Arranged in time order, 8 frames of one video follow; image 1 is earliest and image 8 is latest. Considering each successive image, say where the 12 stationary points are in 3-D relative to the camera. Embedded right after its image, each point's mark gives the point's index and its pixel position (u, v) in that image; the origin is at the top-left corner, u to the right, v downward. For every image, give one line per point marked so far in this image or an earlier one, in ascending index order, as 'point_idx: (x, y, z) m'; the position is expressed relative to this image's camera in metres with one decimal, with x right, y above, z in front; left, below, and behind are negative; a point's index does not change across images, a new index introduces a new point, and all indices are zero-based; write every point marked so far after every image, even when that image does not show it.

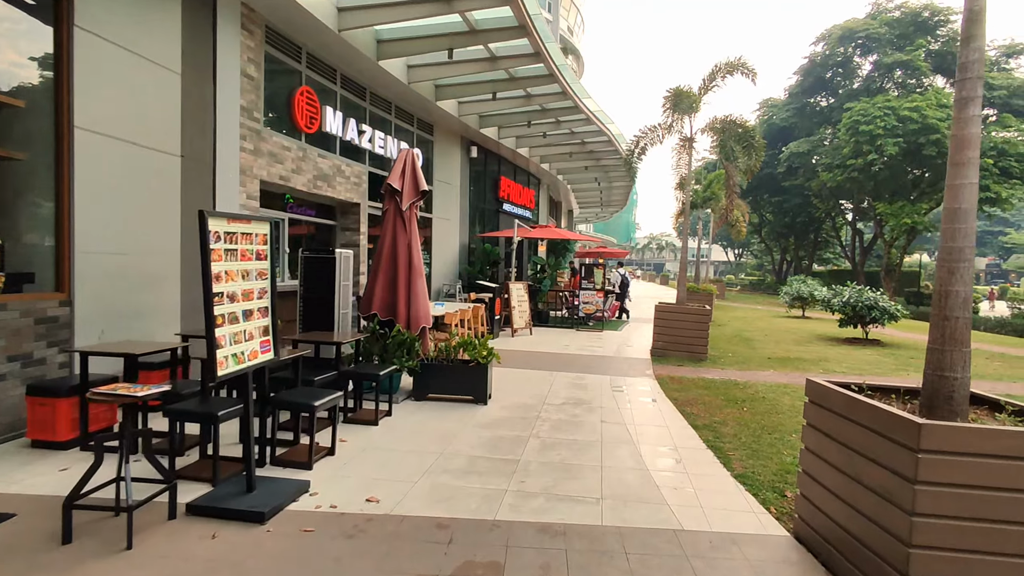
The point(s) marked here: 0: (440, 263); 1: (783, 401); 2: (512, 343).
0: (-1.6, +0.5, +12.4) m
1: (+2.8, -1.2, +5.9) m
2: (0.0, -1.0, +9.9) m
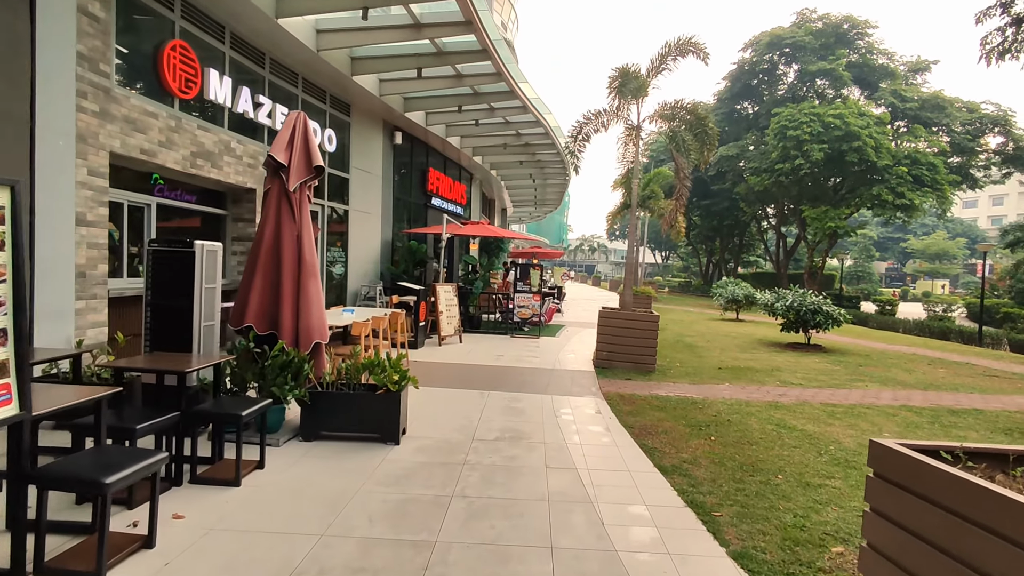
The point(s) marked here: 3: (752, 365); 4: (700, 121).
0: (-3.0, +0.5, +11.0) m
1: (+2.2, -1.2, +5.1) m
2: (-1.1, -1.0, +8.7) m
3: (+3.6, -1.2, +8.5) m
4: (+3.2, +2.8, +9.4) m
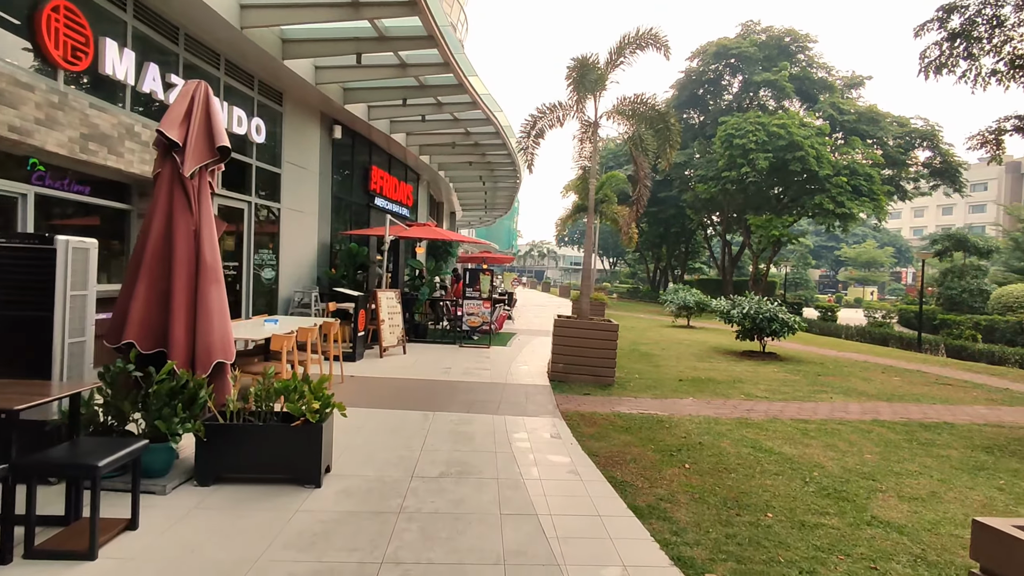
0: (-3.9, +0.4, +10.1) m
1: (+1.7, -1.3, +4.6) m
2: (-1.9, -1.1, +7.9) m
3: (+2.9, -1.3, +8.2) m
4: (+2.4, +2.7, +9.0) m
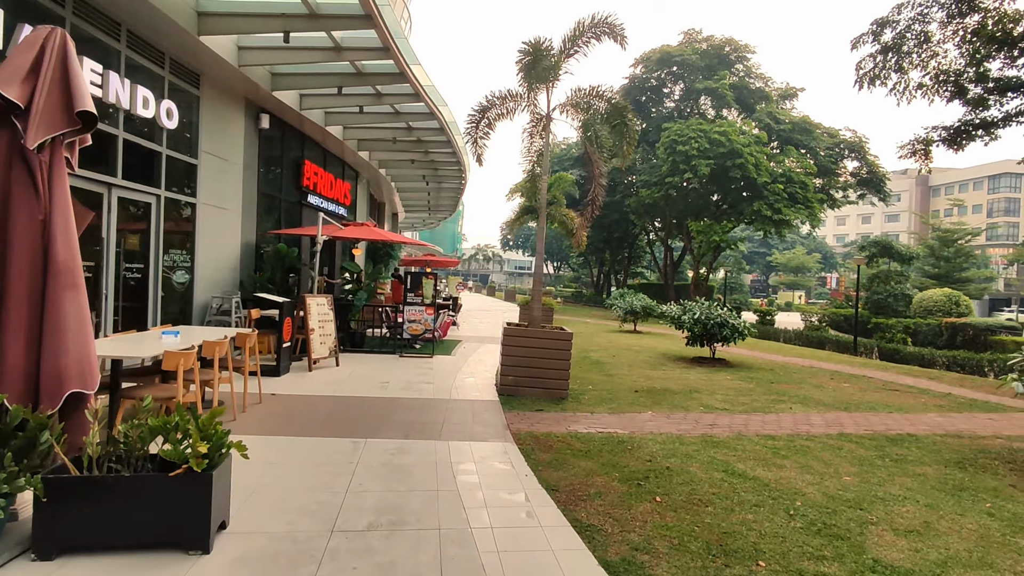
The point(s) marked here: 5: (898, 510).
0: (-4.8, +0.3, +9.0) m
1: (+1.3, -1.4, +4.1) m
2: (-2.6, -1.2, +7.0) m
3: (+2.1, -1.3, +7.8) m
4: (+1.6, +2.7, +8.6) m
5: (+2.4, -1.4, +3.6) m
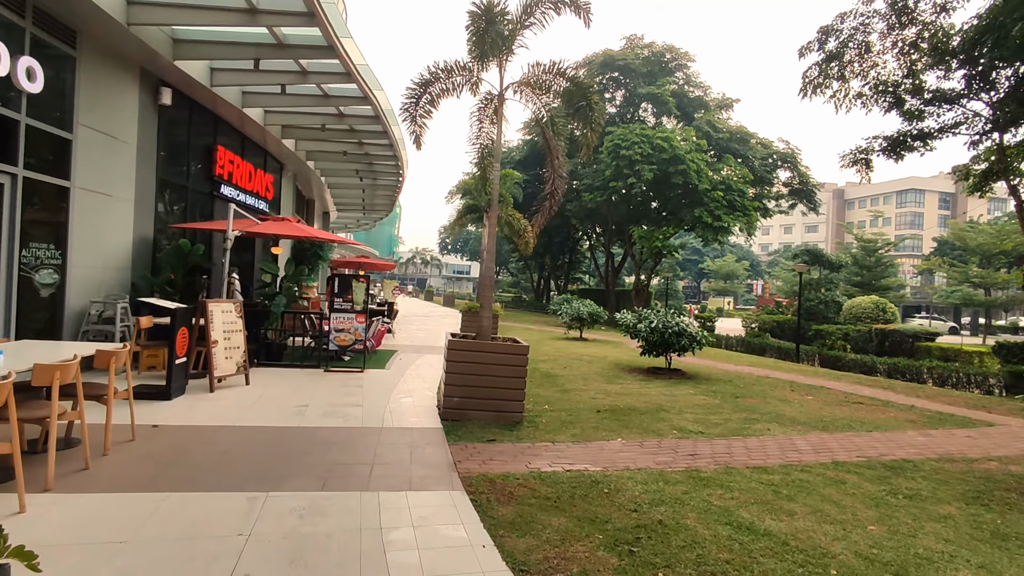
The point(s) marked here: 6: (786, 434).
0: (-5.6, +0.3, +7.5) m
1: (+1.1, -1.4, +3.3) m
2: (-3.1, -1.2, +5.7) m
3: (+1.5, -1.4, +7.0) m
4: (+0.8, +2.6, +7.8) m
5: (+2.2, -1.4, +2.8) m
6: (+2.8, -1.5, +5.9) m
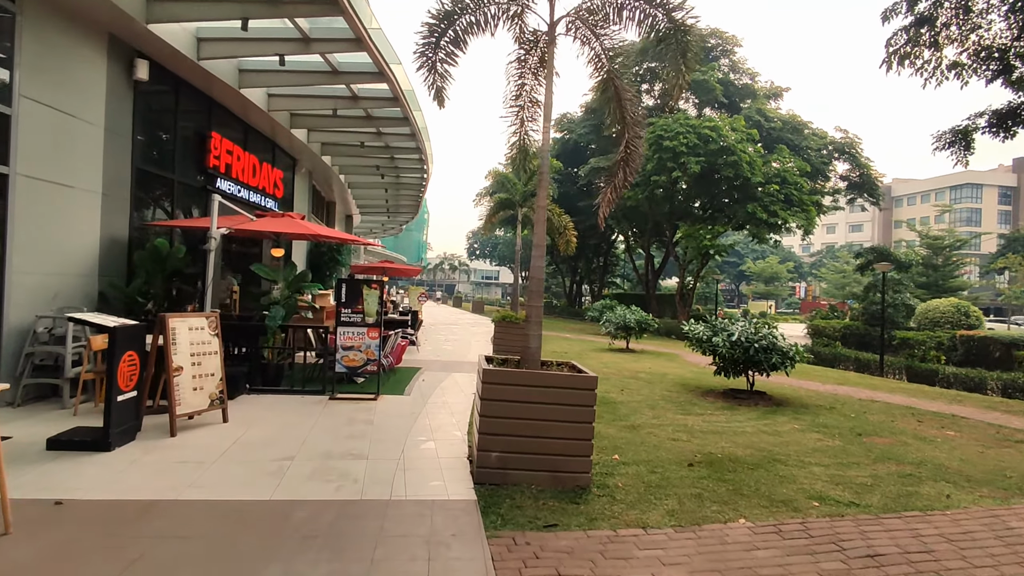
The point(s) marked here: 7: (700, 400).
0: (-5.0, +0.2, +6.0) m
1: (+1.4, -1.4, +1.5) m
2: (-2.7, -1.3, +4.2) m
3: (+2.0, -1.5, +5.2) m
4: (+1.3, +2.5, +6.1) m
5: (+2.5, -1.4, +1.0) m
6: (+3.3, -1.5, +4.0) m
7: (+2.6, -1.5, +7.7) m
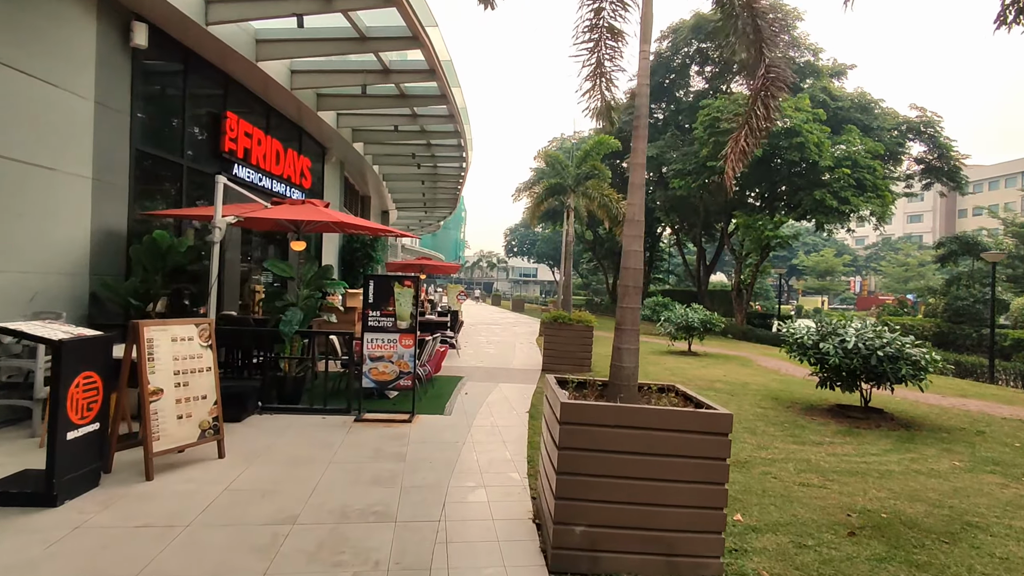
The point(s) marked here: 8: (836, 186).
0: (-4.5, +0.2, +5.1) m
1: (+1.7, -1.4, +0.1) m
2: (-2.2, -1.3, +3.0) m
3: (+2.5, -1.4, +3.8) m
4: (+1.9, +2.6, +4.7) m
5: (+2.8, -1.4, -0.4) m
6: (+3.7, -1.5, +2.5) m
7: (+3.2, -1.4, +6.2) m
8: (+11.4, +3.6, +19.9) m
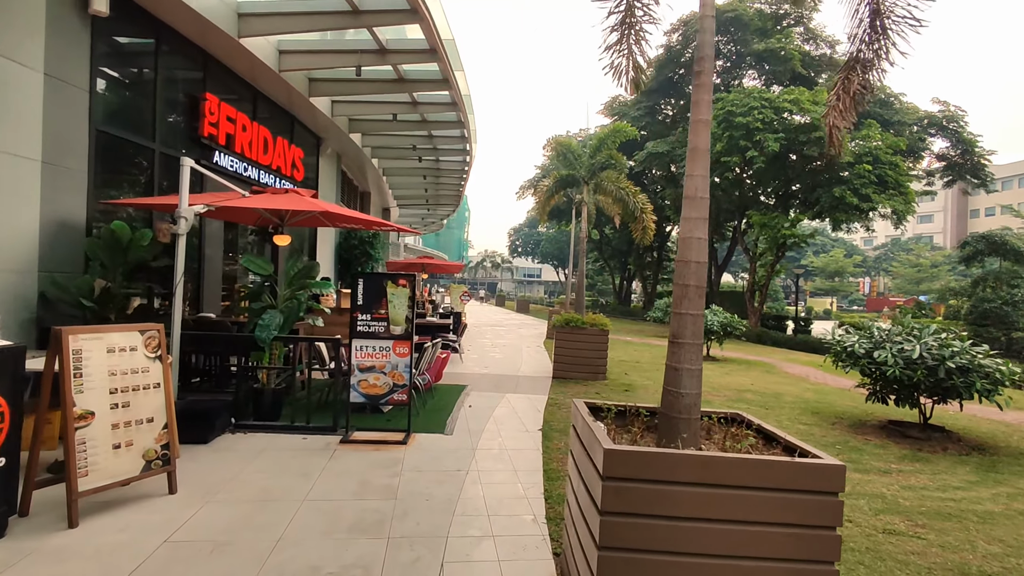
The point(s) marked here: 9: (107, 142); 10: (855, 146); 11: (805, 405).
0: (-4.4, +0.2, +4.3) m
1: (+1.7, -1.4, -0.7) m
2: (-2.1, -1.3, +2.3) m
3: (+2.6, -1.4, +3.0) m
4: (+2.0, +2.6, +3.9) m
5: (+2.8, -1.4, -1.3) m
6: (+3.8, -1.5, +1.7) m
7: (+3.4, -1.4, +5.4) m
8: (+11.6, +3.6, +19.1) m
9: (-4.3, +1.6, +6.0) m
10: (+12.3, +5.0, +20.2) m
11: (+3.7, -1.4, +7.2) m
